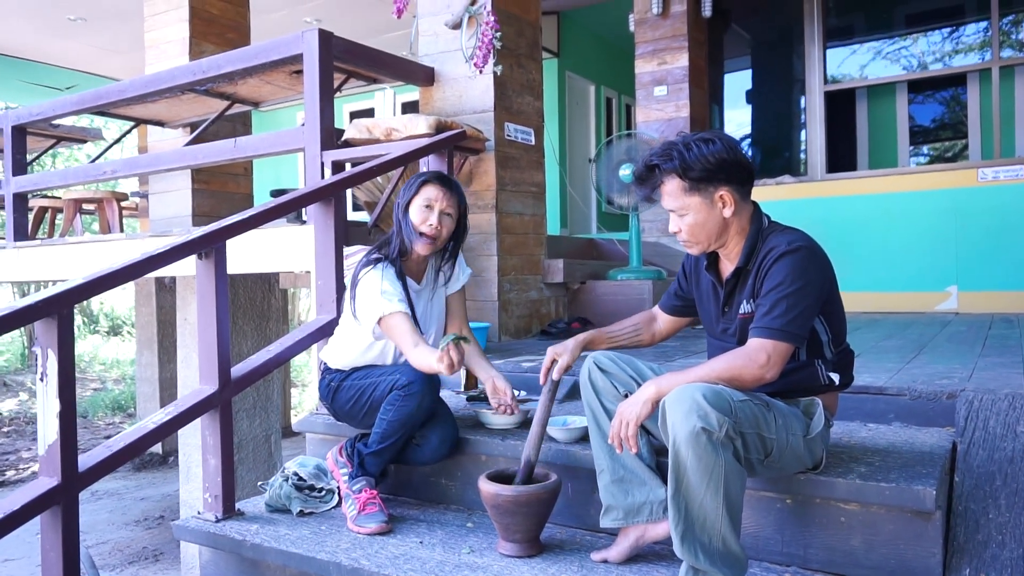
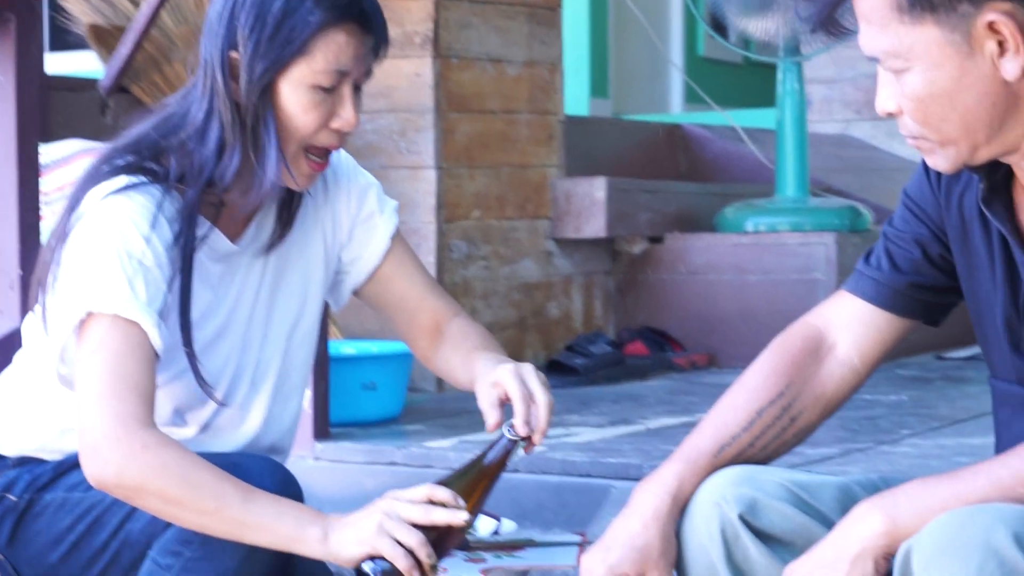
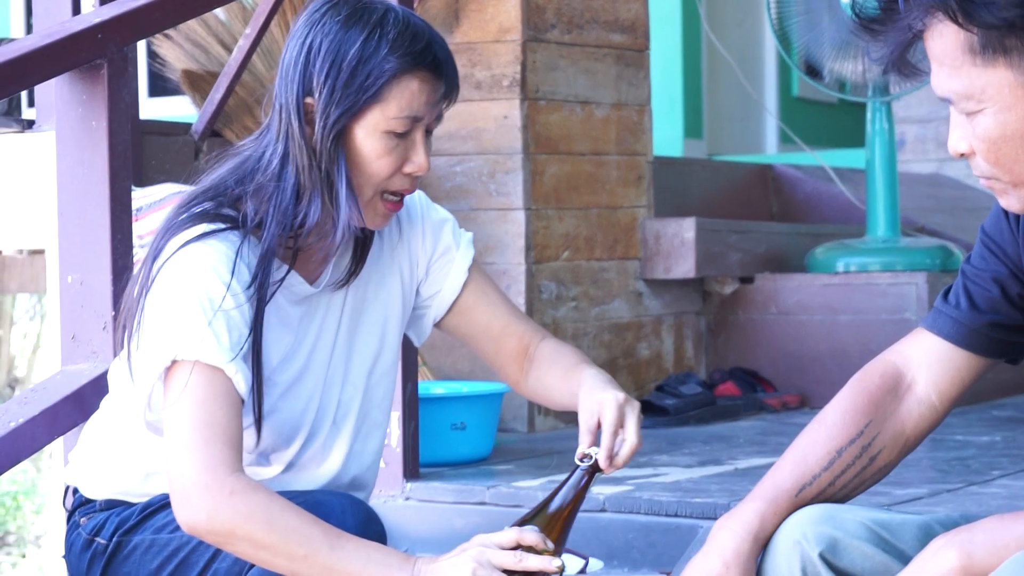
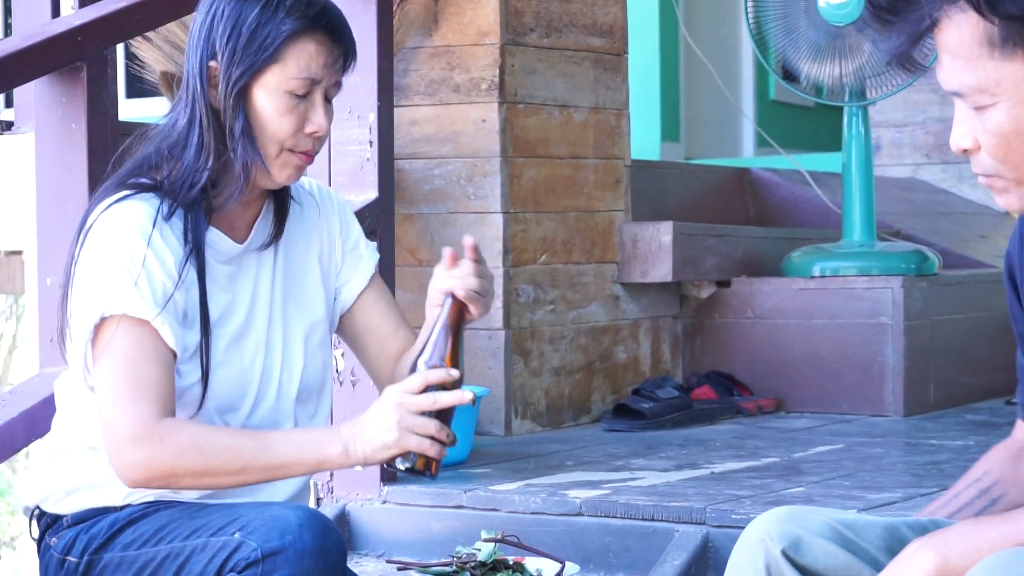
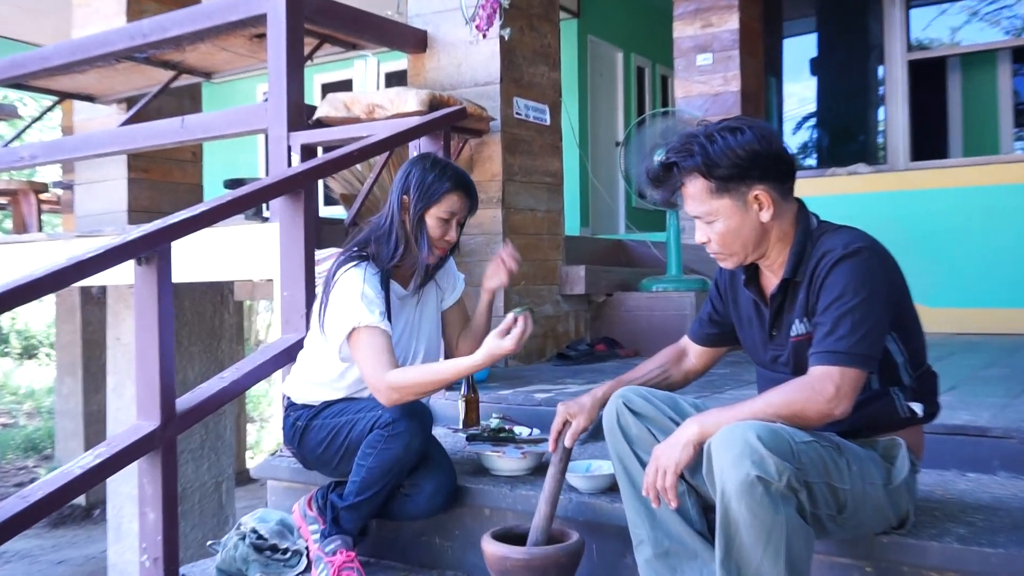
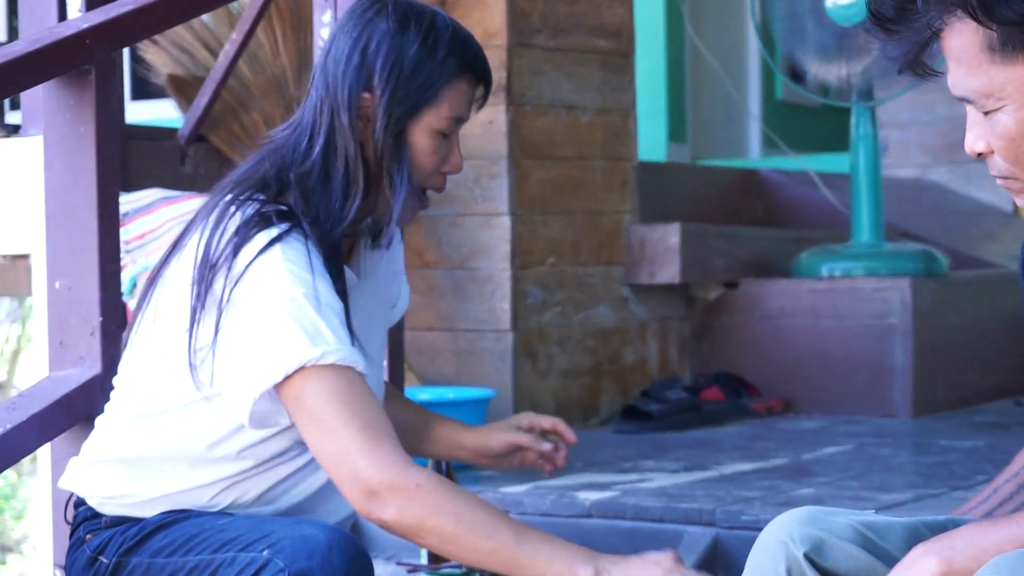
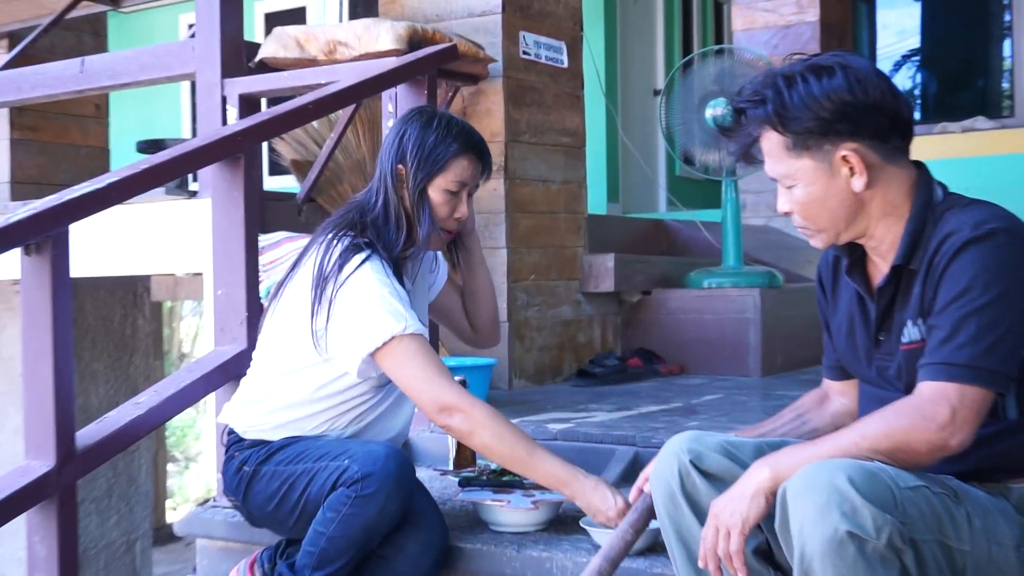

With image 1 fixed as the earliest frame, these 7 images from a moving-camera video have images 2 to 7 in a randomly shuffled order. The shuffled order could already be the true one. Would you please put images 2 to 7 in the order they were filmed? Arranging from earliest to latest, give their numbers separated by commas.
5, 7, 6, 4, 3, 2
